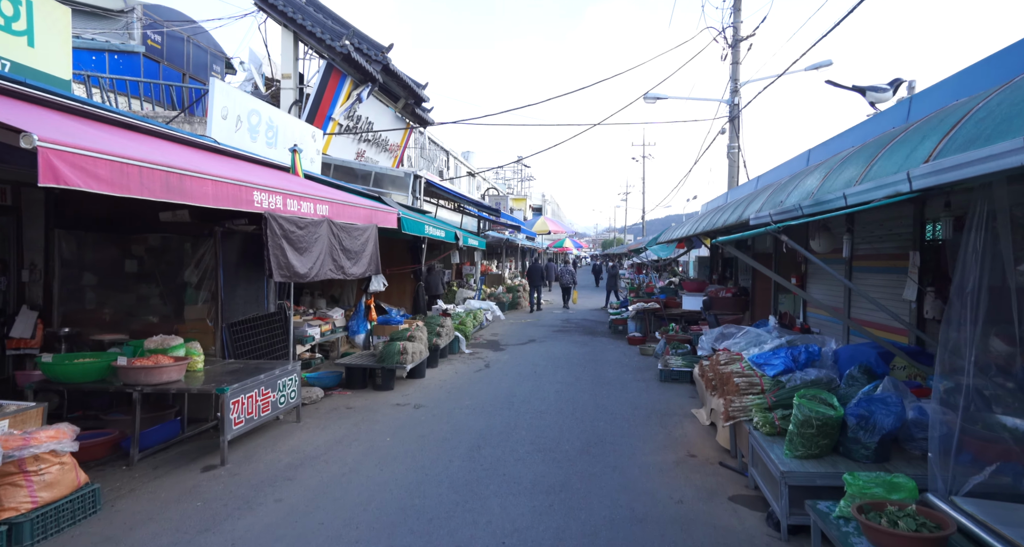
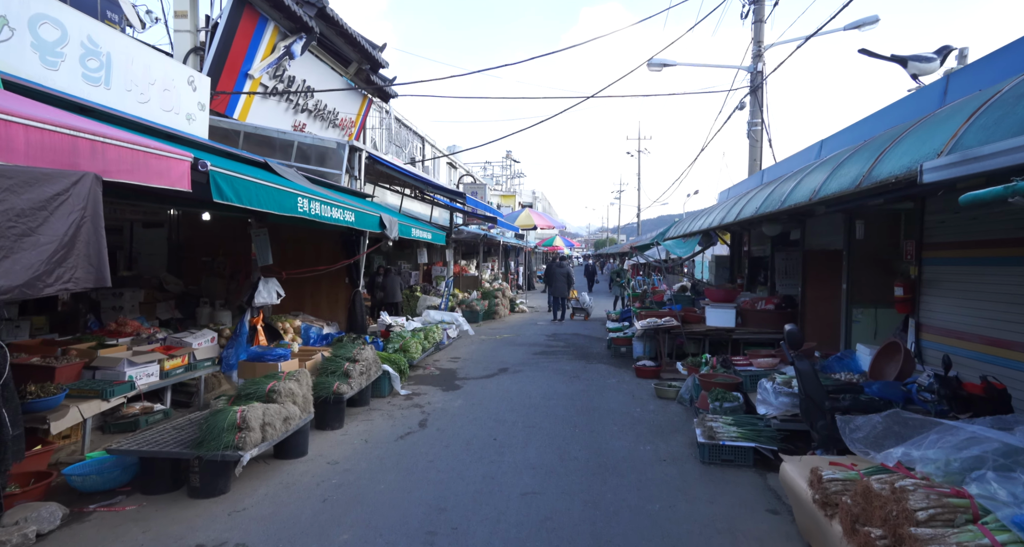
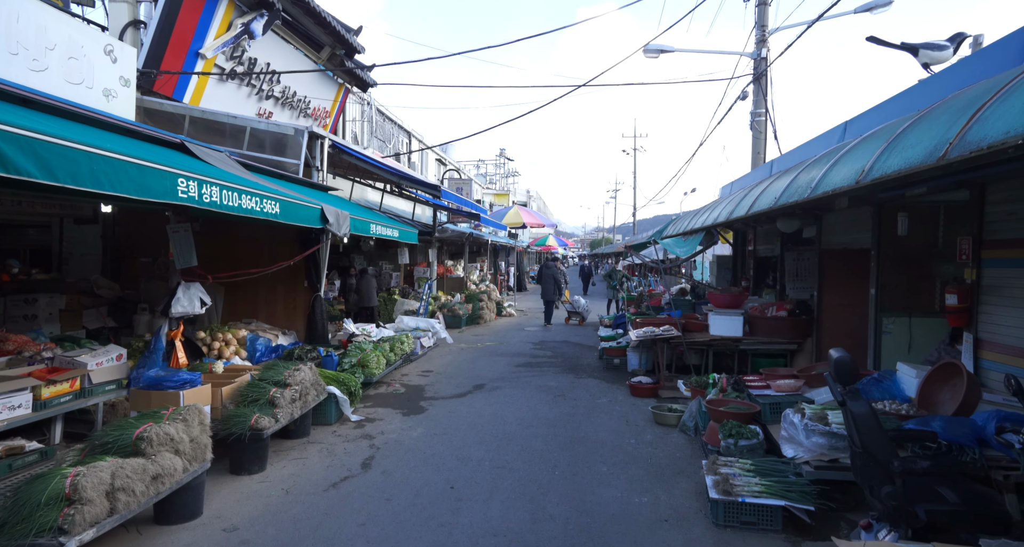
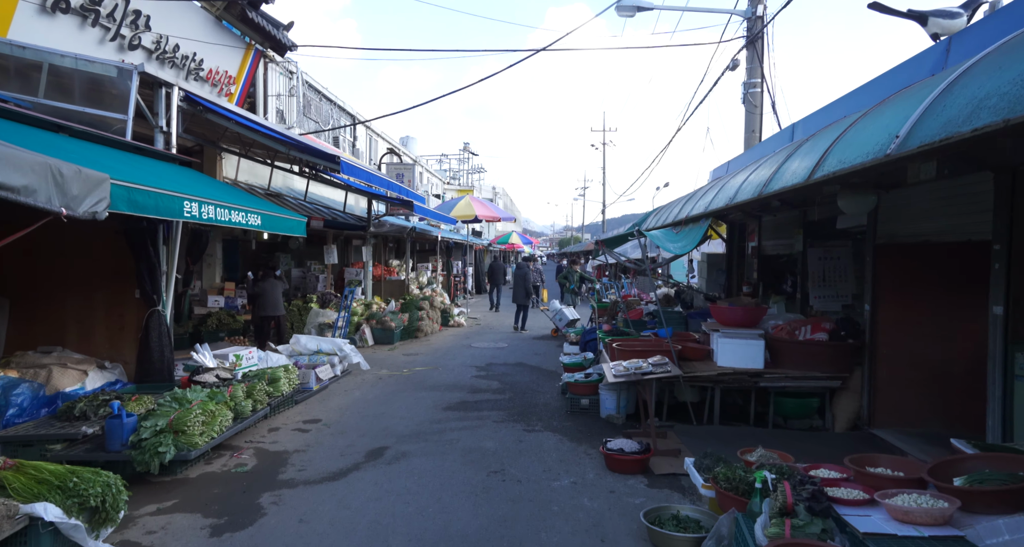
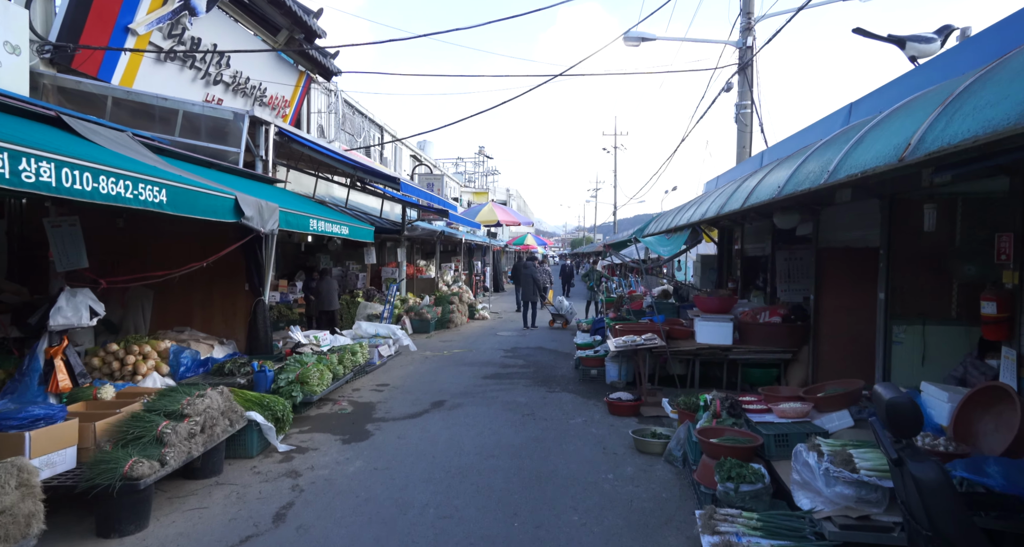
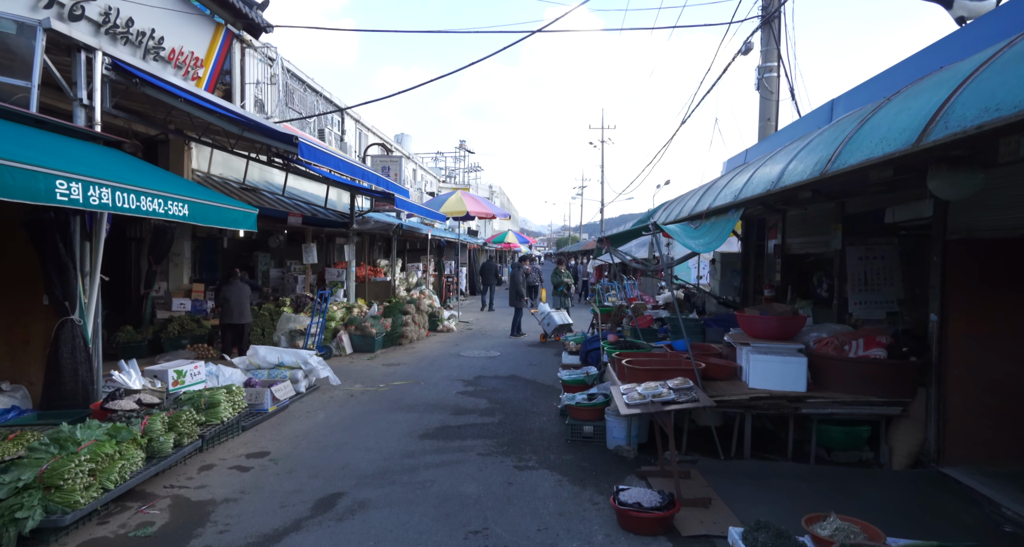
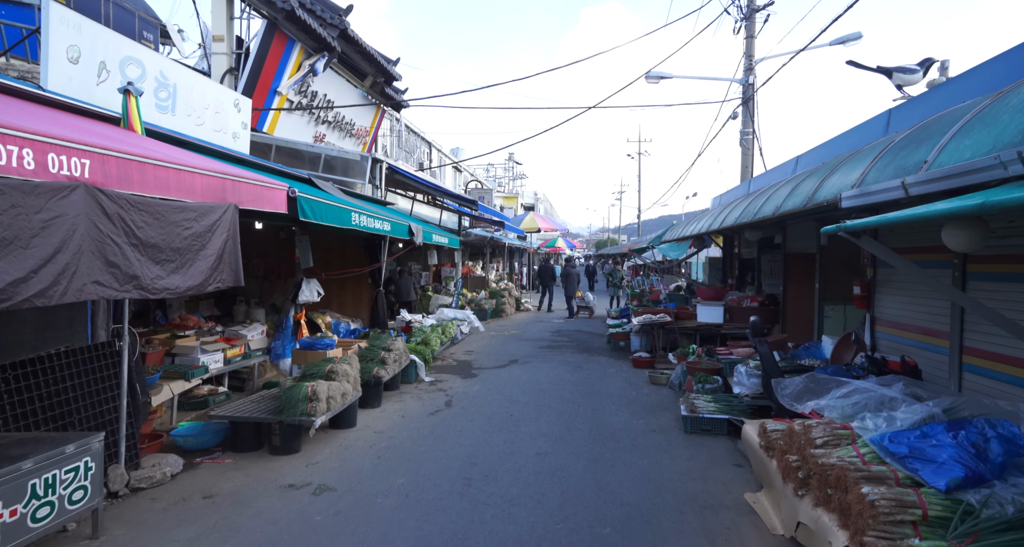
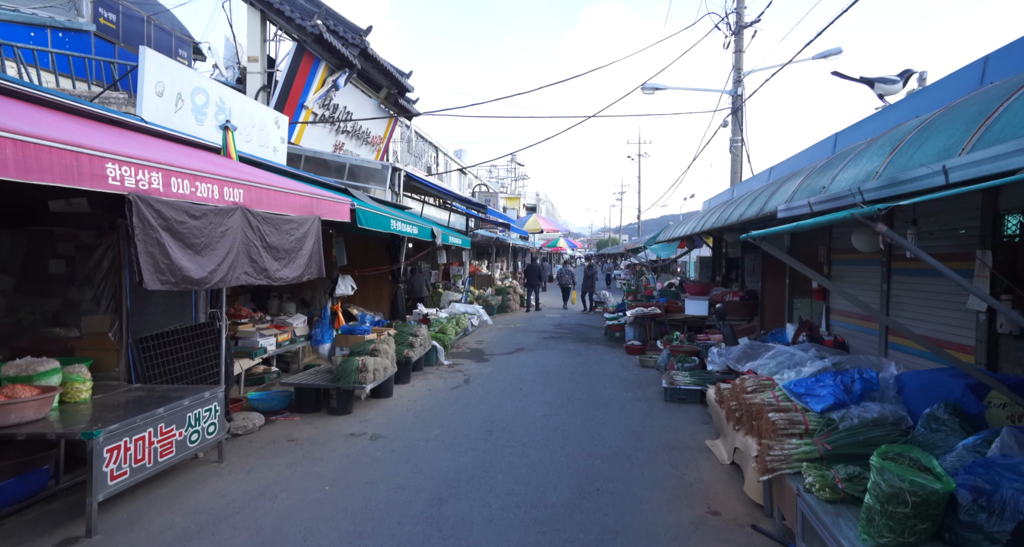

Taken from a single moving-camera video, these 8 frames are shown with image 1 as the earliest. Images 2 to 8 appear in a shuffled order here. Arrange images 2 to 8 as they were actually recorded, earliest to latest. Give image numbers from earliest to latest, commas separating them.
8, 7, 2, 3, 5, 4, 6
